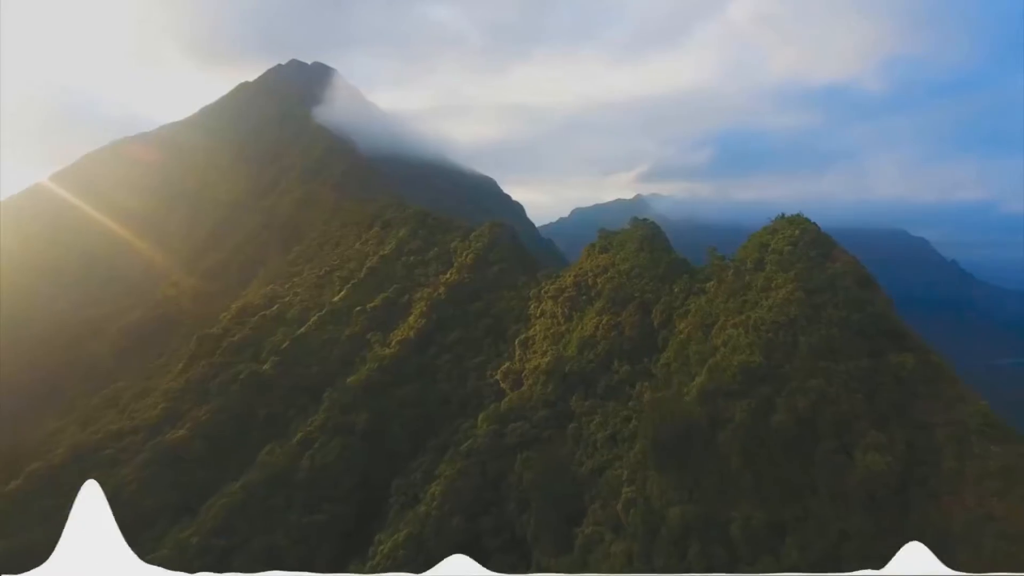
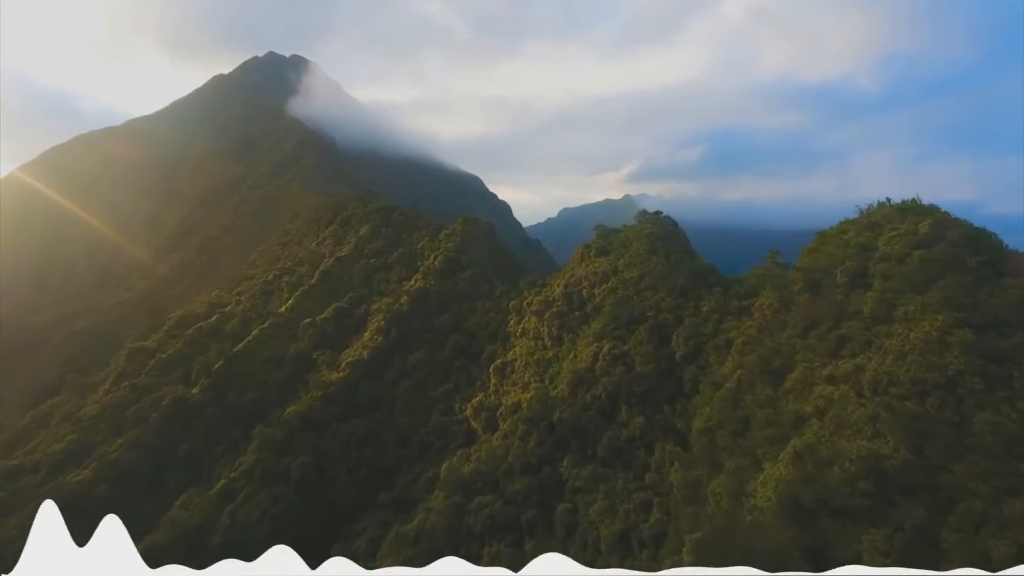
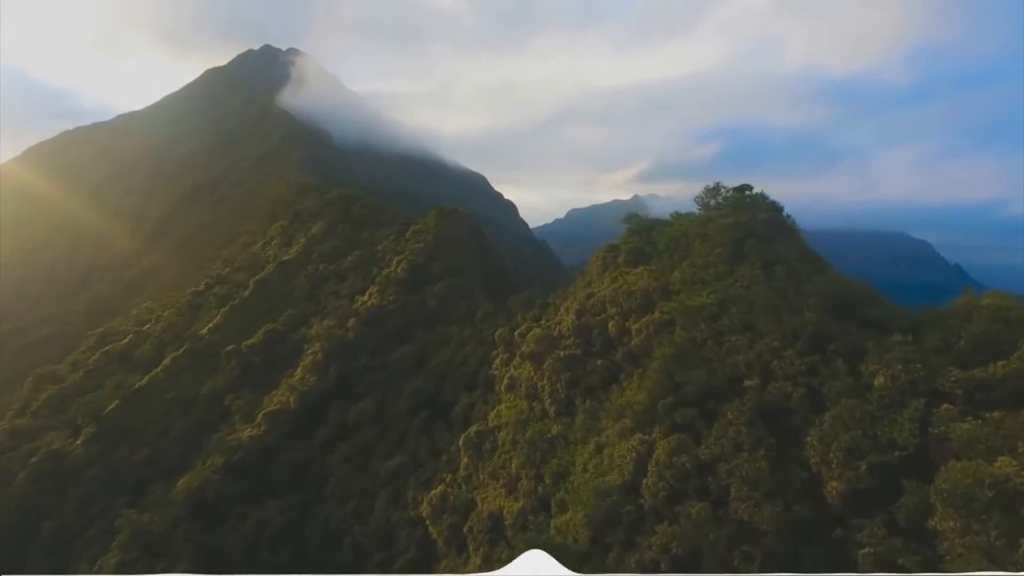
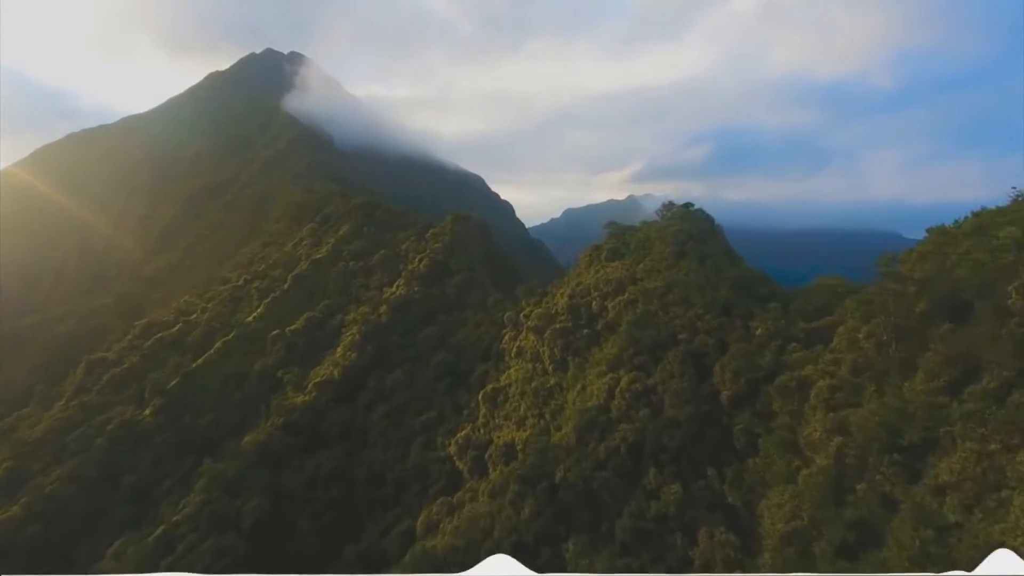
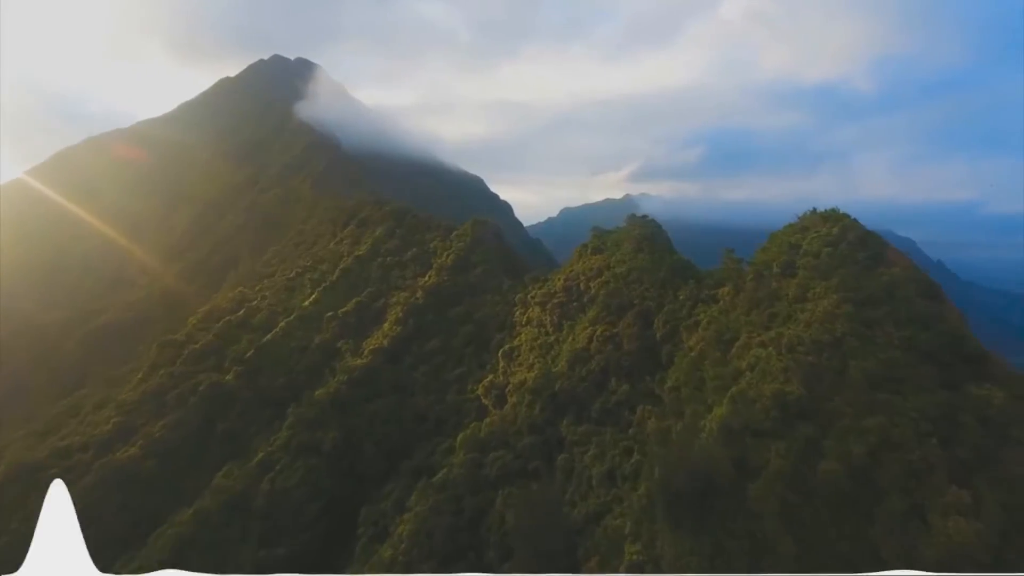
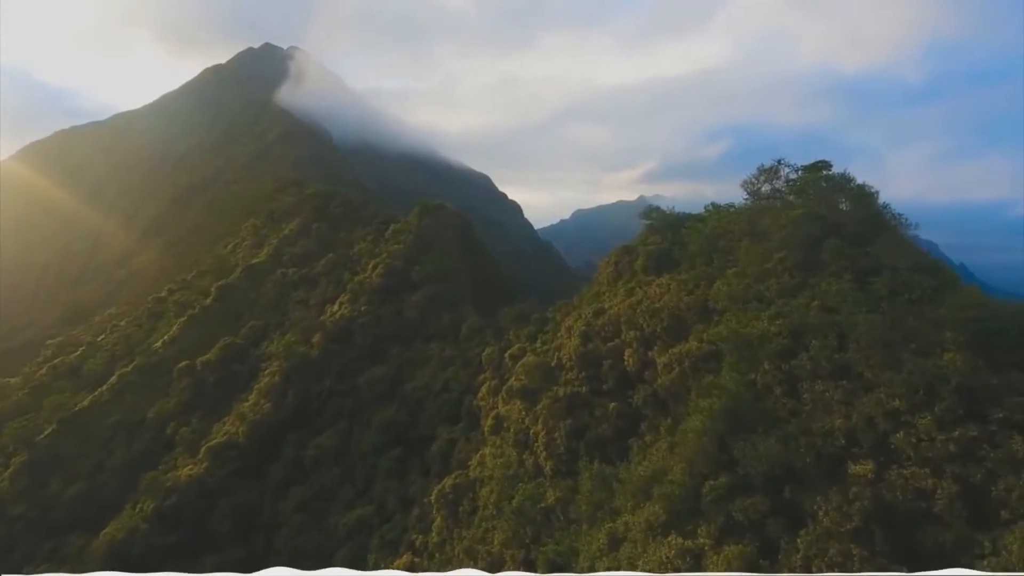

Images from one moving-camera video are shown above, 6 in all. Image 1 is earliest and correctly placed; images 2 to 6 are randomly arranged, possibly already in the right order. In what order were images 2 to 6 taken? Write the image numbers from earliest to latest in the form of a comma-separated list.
5, 2, 4, 3, 6
